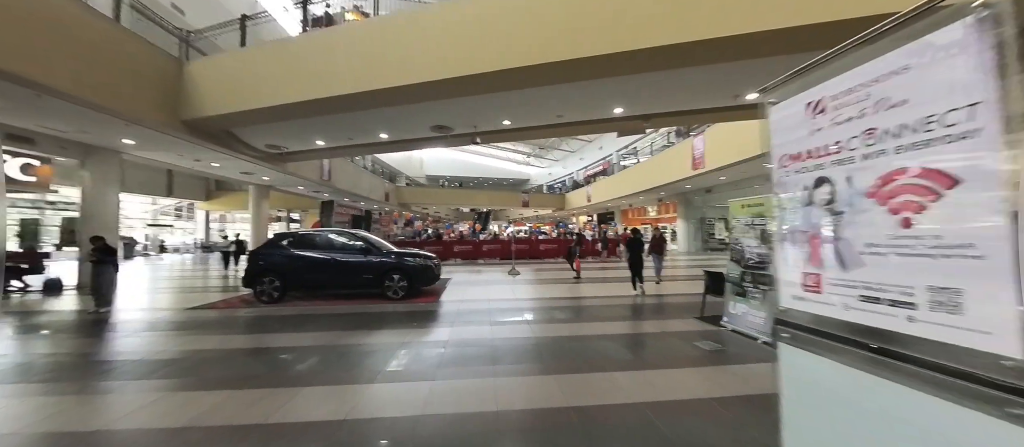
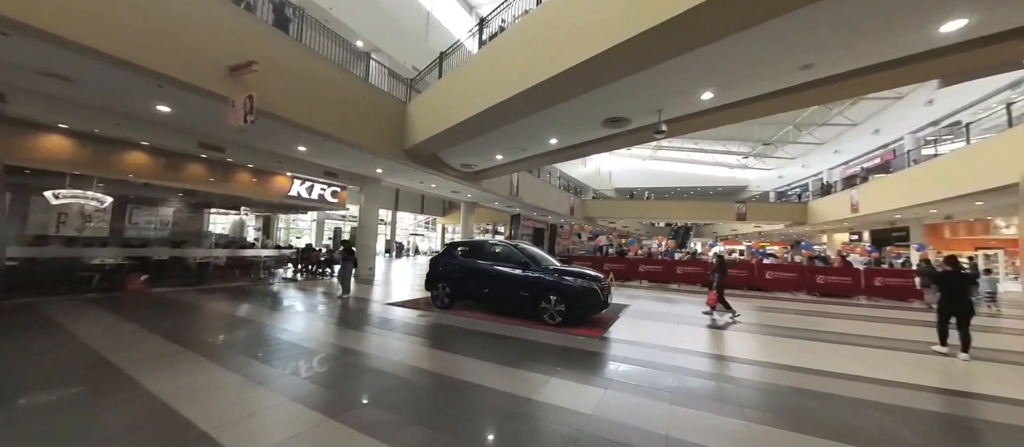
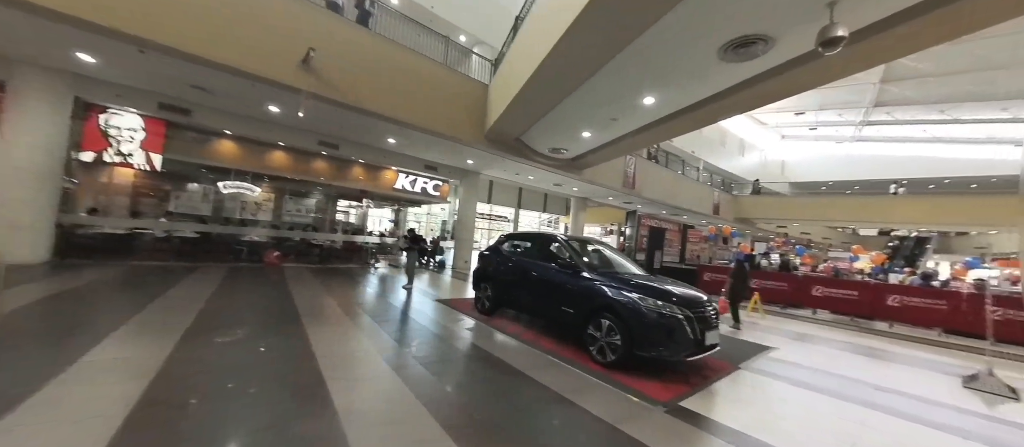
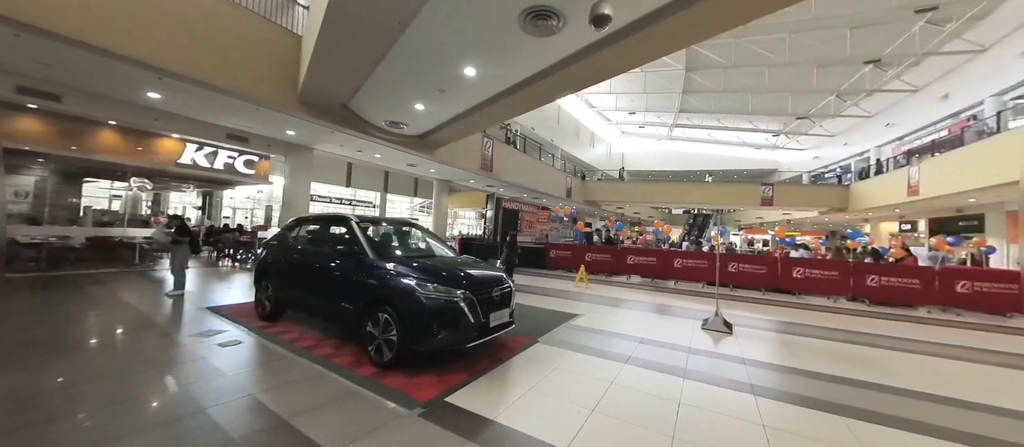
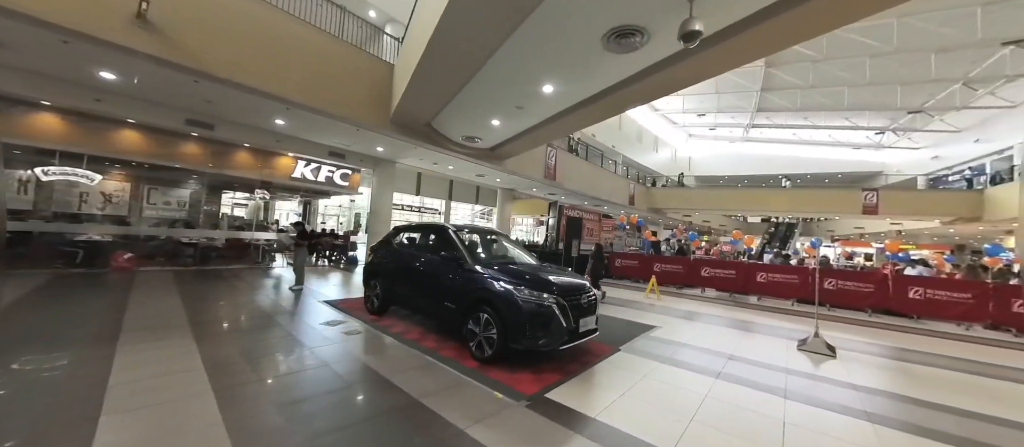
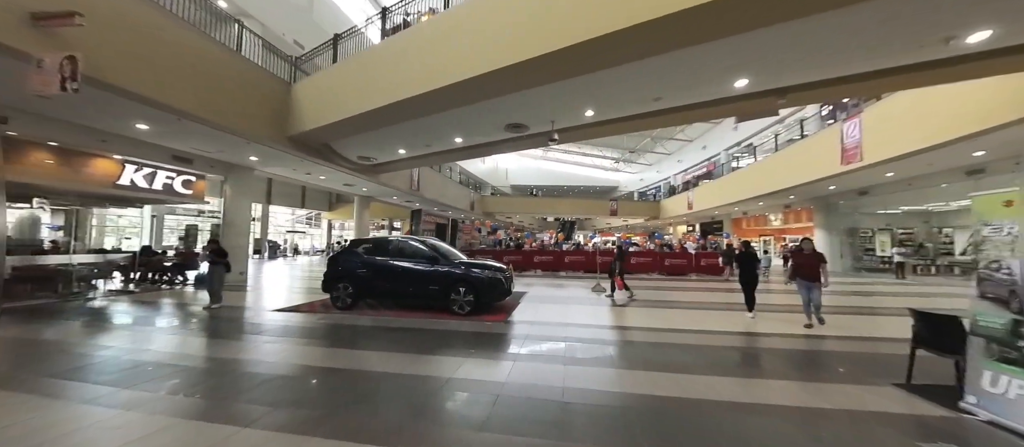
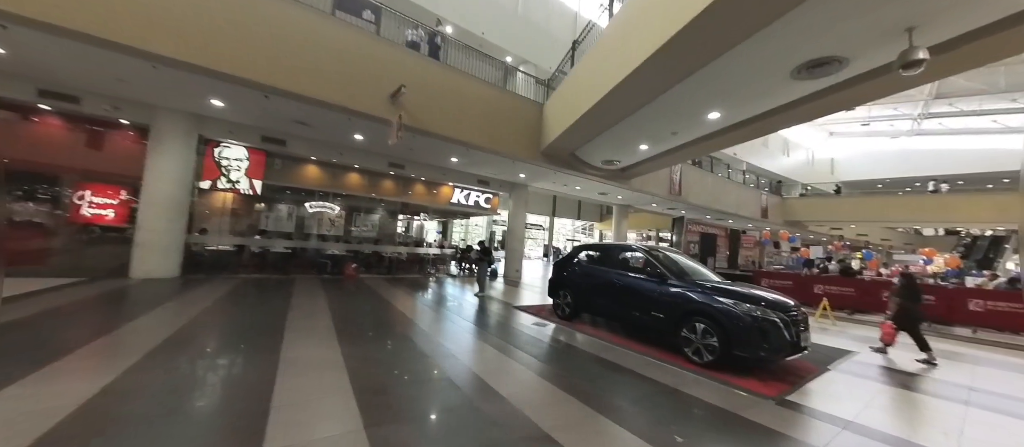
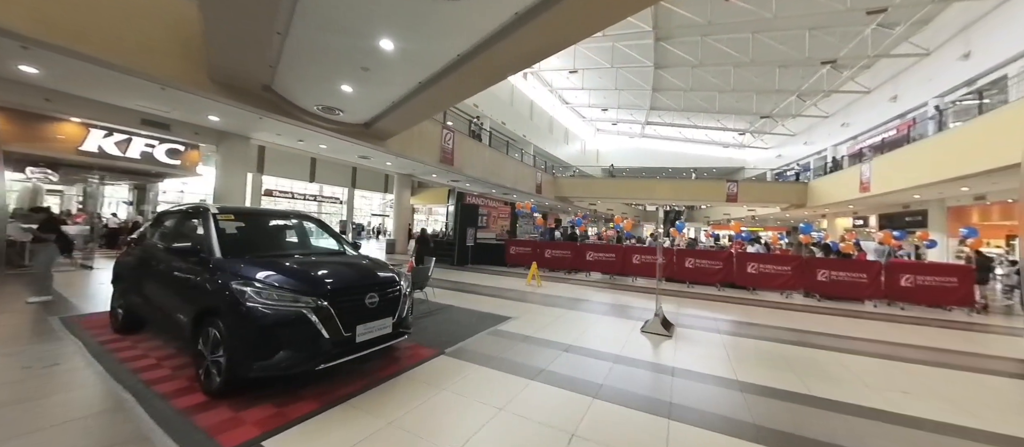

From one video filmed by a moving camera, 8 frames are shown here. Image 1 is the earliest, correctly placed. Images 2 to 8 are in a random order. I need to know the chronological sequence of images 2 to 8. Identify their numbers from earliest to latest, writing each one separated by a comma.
6, 2, 7, 3, 5, 4, 8
